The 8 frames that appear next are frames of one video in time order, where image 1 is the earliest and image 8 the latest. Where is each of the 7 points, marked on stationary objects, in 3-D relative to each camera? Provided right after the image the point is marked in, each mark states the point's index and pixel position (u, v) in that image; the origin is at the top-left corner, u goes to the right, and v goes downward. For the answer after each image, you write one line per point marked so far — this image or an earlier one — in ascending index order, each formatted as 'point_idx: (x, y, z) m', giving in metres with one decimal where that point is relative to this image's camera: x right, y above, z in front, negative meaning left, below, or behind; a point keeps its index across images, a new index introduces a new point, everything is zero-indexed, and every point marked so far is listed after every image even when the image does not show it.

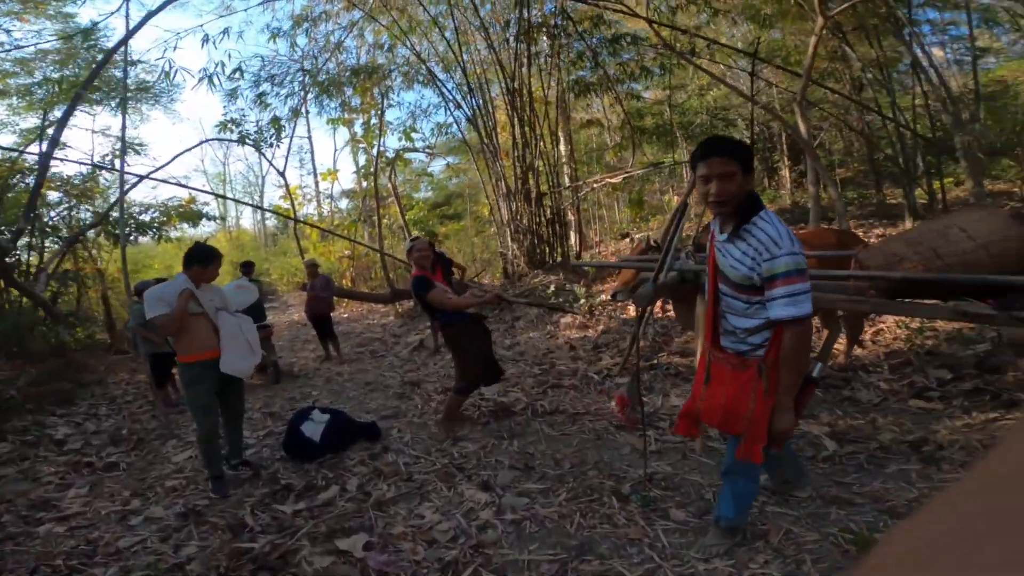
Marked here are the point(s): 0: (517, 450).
0: (0.0, -1.2, +5.1) m
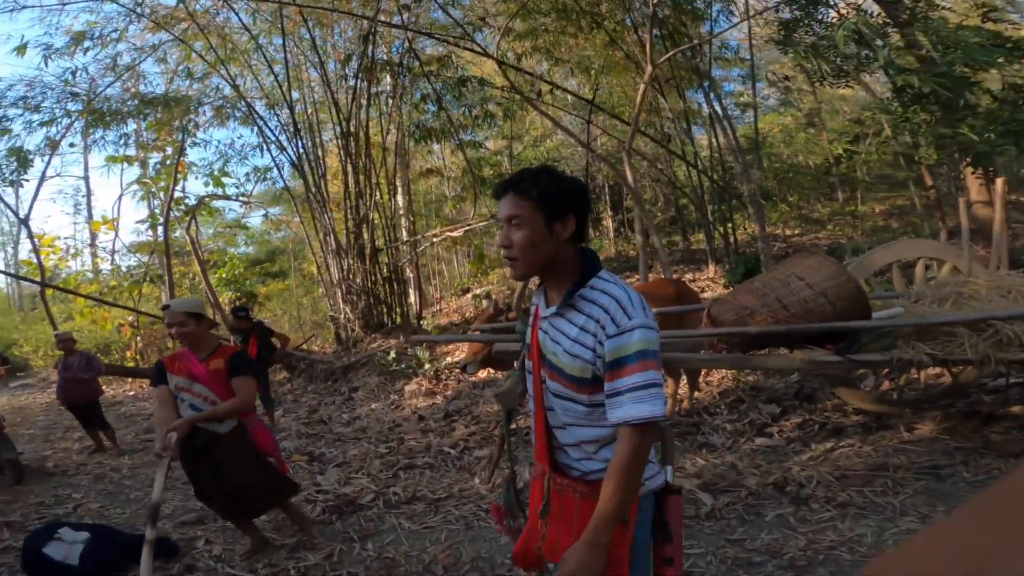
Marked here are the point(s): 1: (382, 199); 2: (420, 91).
0: (-0.8, -1.6, +4.3) m
1: (-1.3, +0.9, +7.3) m
2: (-0.8, +1.7, +6.2) m
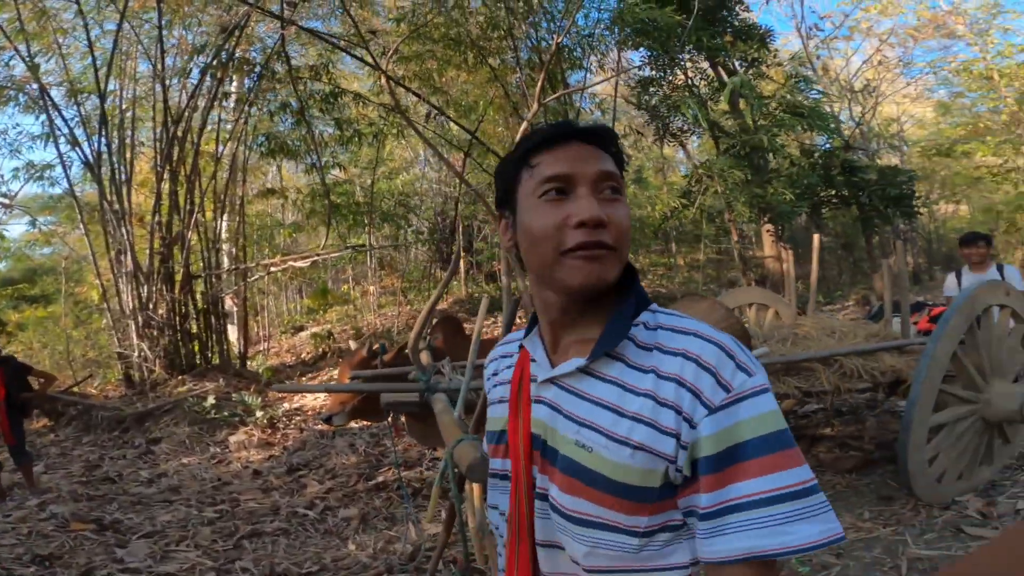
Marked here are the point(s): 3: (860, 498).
0: (-1.2, -1.8, +3.5) m
1: (-2.7, +0.6, +6.3) m
2: (-1.8, +1.4, +5.4) m
3: (+1.5, -0.9, +3.3) m
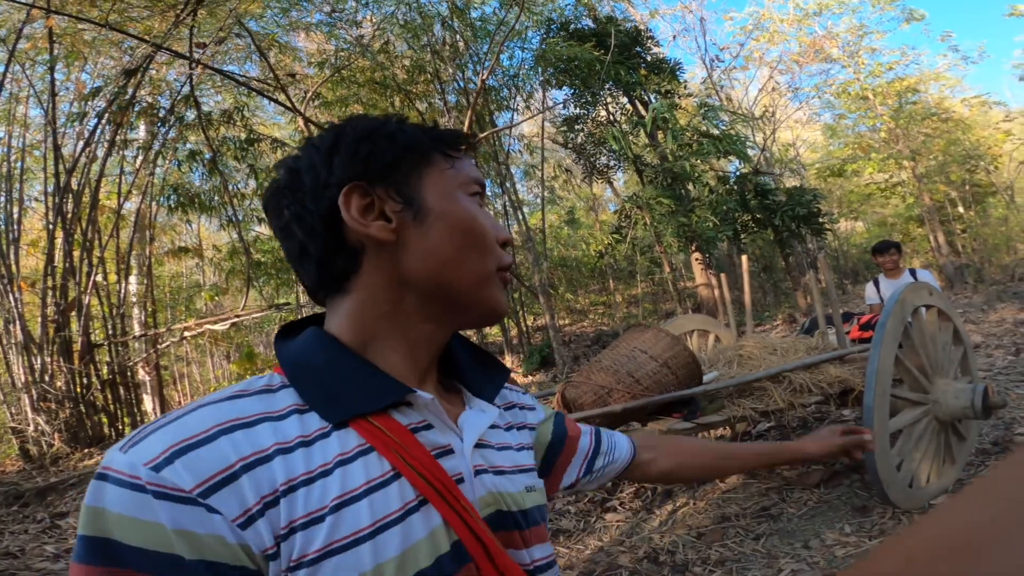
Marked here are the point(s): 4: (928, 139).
0: (-1.2, -2.2, +3.0) m
1: (-3.2, 0.0, +5.6) m
2: (-2.3, +0.9, +4.9) m
3: (+1.4, -1.0, +3.2) m
4: (+6.5, +2.3, +11.1) m
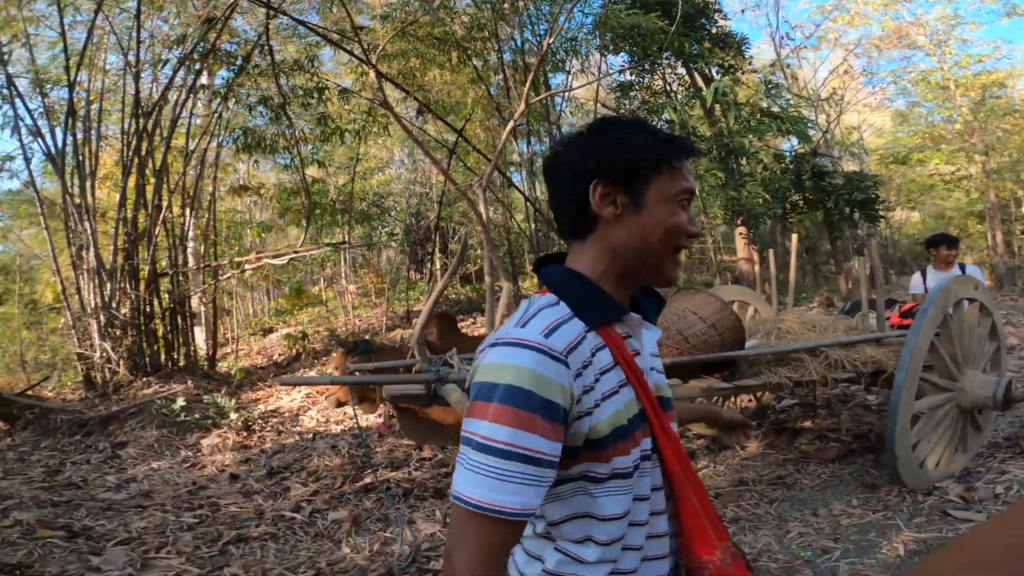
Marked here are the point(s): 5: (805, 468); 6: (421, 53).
0: (-1.2, -1.9, +3.4) m
1: (-2.9, +0.6, +6.0) m
2: (-1.9, +1.4, +5.2) m
3: (+1.6, -0.9, +3.4) m
4: (+7.3, +2.3, +10.7) m
5: (+1.5, -0.9, +3.6) m
6: (-0.7, +1.8, +5.3) m
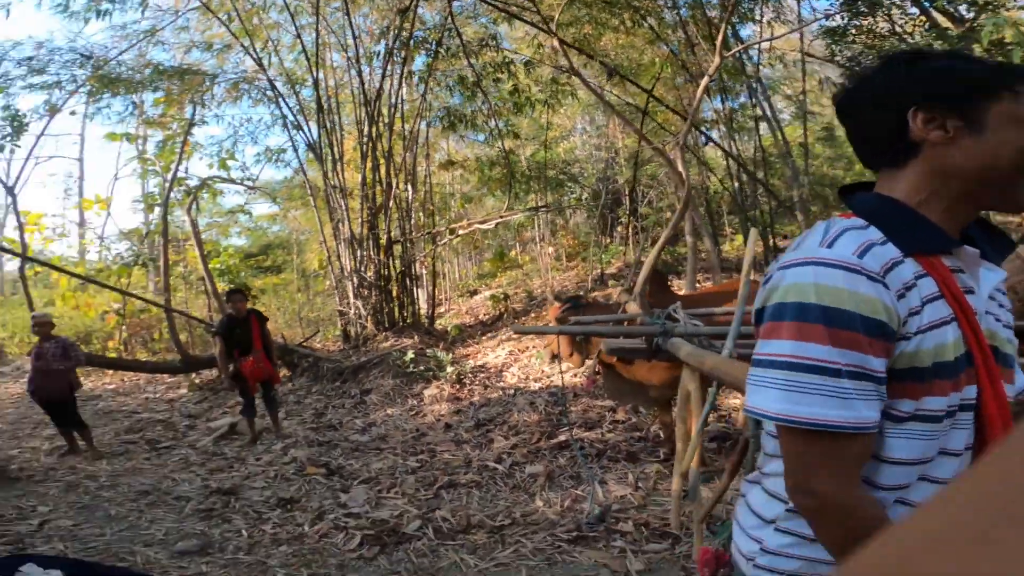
0: (-0.6, -1.6, +3.9) m
1: (-1.1, +0.9, +7.0) m
2: (-0.5, +1.7, +5.8) m
3: (+1.9, -0.6, +2.8) m
4: (+10.1, +2.6, +7.3) m
5: (+2.0, -0.6, +3.1) m
6: (+0.7, +2.0, +5.5) m
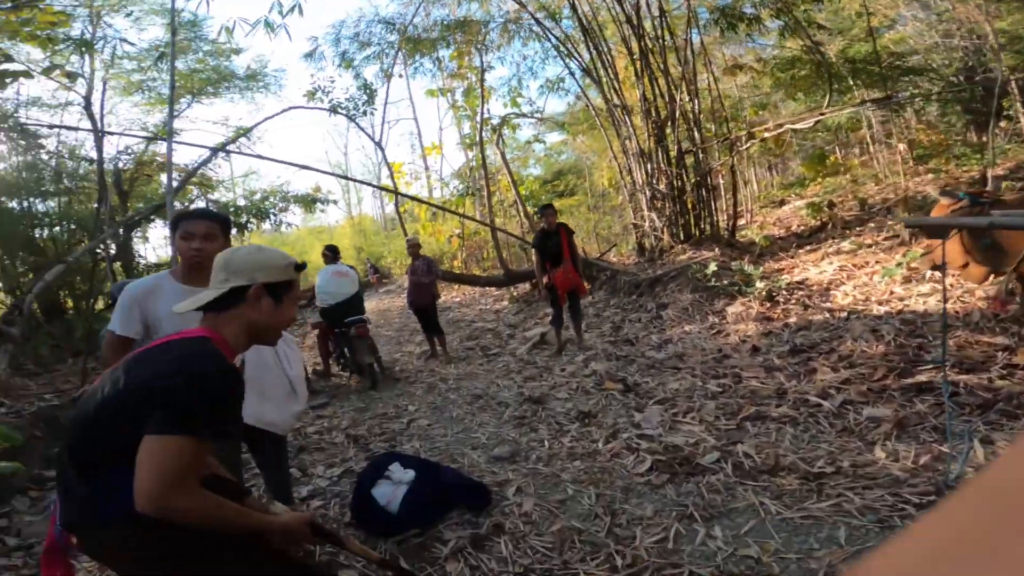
0: (+0.9, -1.2, +3.7) m
1: (+1.5, +1.6, +6.5) m
2: (+1.6, +2.3, +5.1) m
3: (+2.9, -0.4, +1.7) m
4: (+12.1, +3.0, +2.7) m
5: (+3.0, -0.4, +2.0) m
6: (+2.6, +2.6, +4.4) m
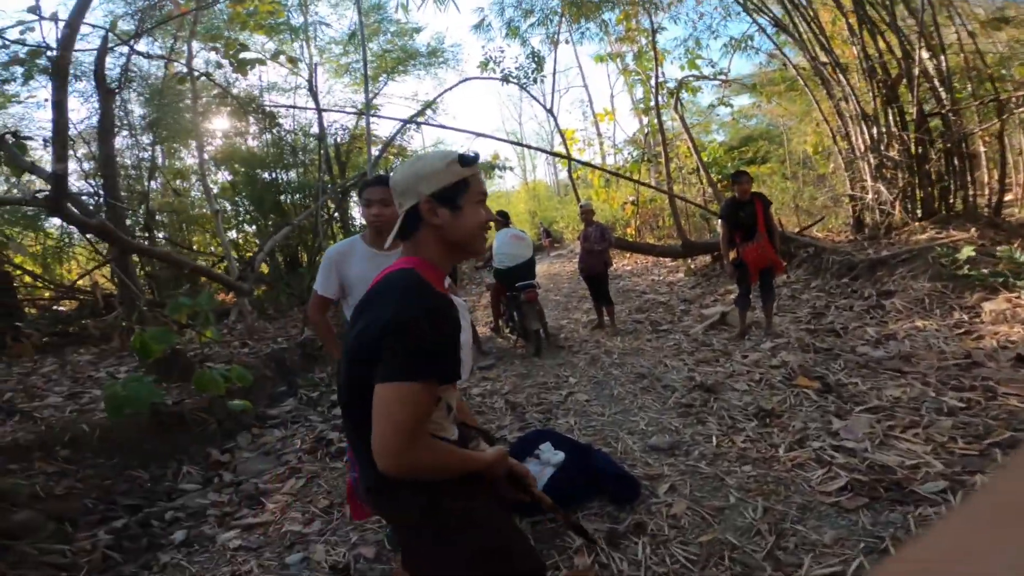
0: (+1.6, -1.1, +2.9) m
1: (+2.9, +1.7, +5.4) m
2: (+2.9, +2.3, +4.1) m
3: (+3.3, -0.6, +0.6) m
4: (+12.9, +1.6, 0.0) m
5: (+3.5, -0.6, +0.8) m
6: (+3.8, +2.4, +3.2) m
